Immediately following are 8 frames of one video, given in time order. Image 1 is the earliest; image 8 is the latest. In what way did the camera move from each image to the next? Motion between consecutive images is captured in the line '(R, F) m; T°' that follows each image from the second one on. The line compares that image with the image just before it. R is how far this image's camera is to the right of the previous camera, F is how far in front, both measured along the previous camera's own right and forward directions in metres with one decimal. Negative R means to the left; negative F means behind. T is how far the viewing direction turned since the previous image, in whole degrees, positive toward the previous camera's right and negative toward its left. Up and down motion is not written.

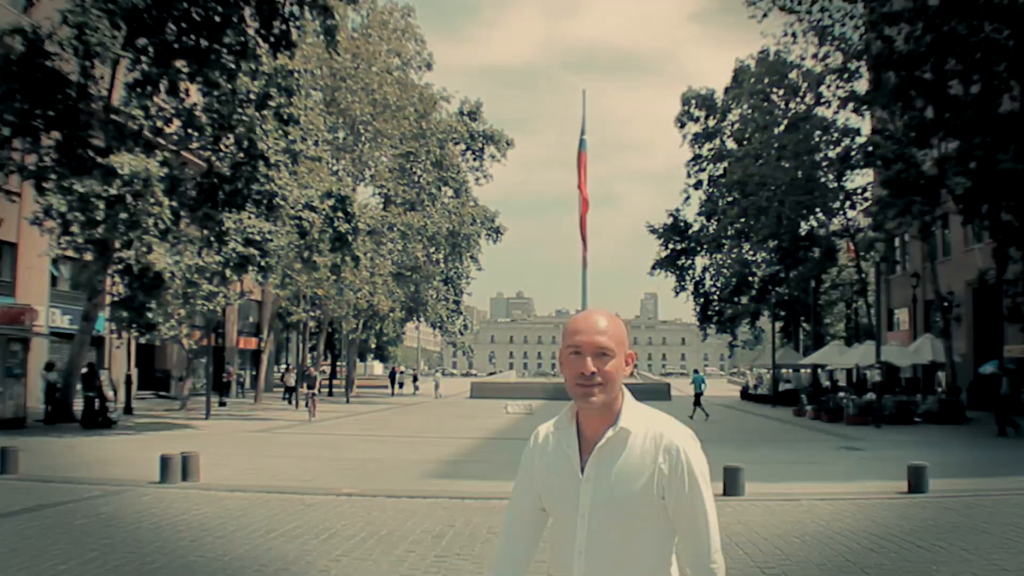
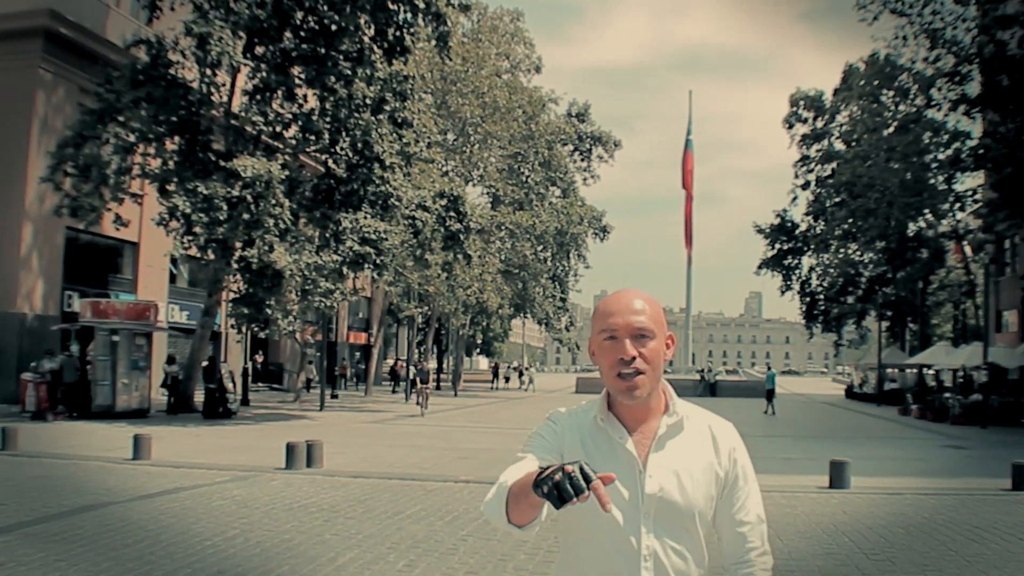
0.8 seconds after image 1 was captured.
(-0.2, -0.5) m; -6°
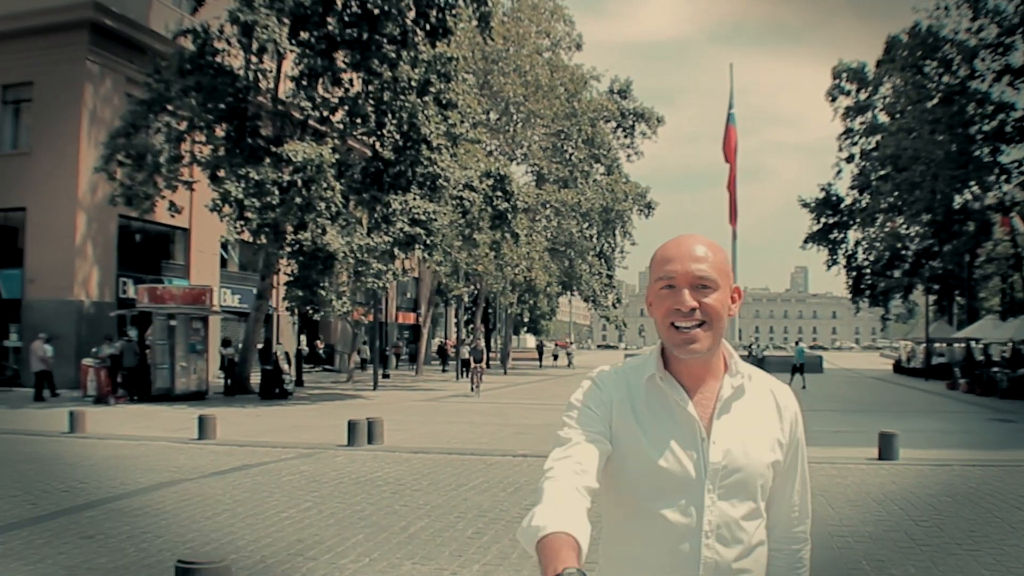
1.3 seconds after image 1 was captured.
(-0.2, -0.2) m; -2°
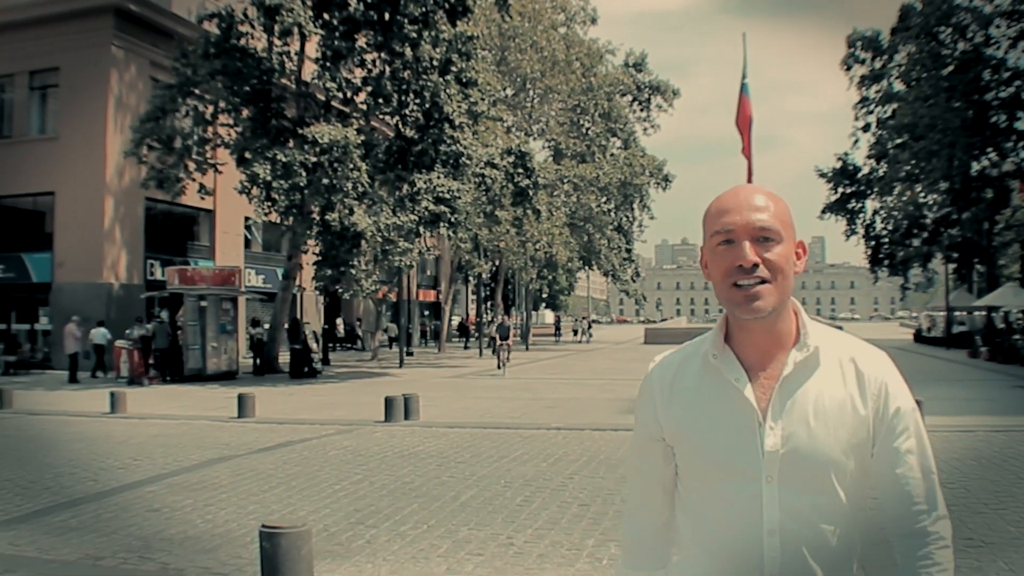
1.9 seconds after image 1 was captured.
(-0.2, -0.3) m; -1°
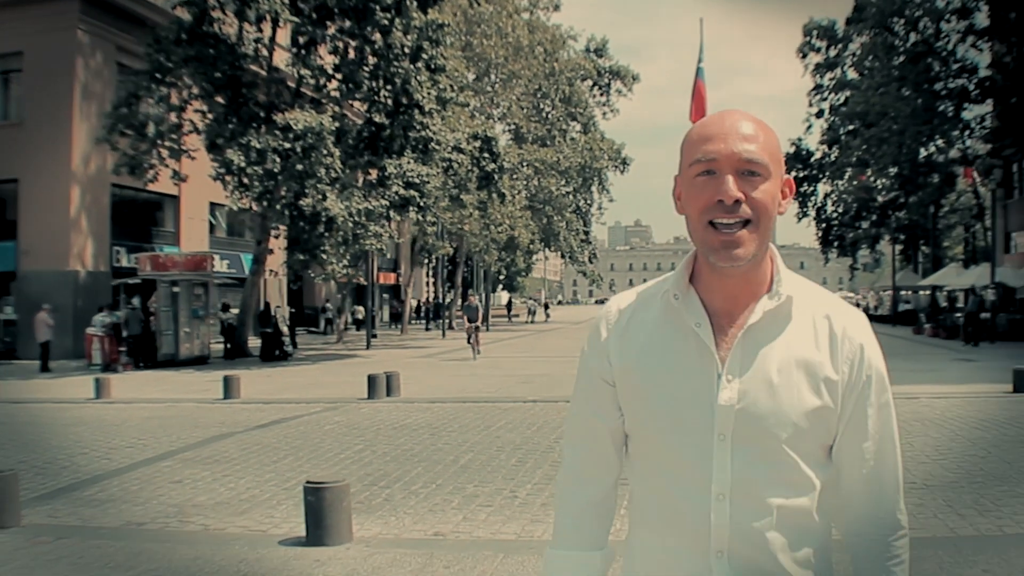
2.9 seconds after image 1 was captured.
(-0.4, -0.8) m; +3°
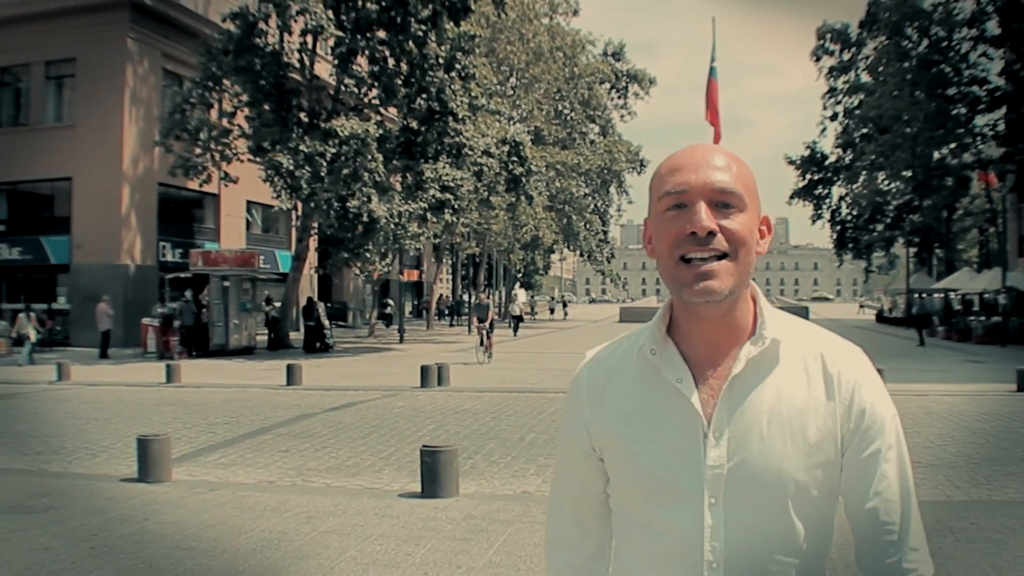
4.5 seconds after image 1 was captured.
(-0.5, -1.3) m; -1°
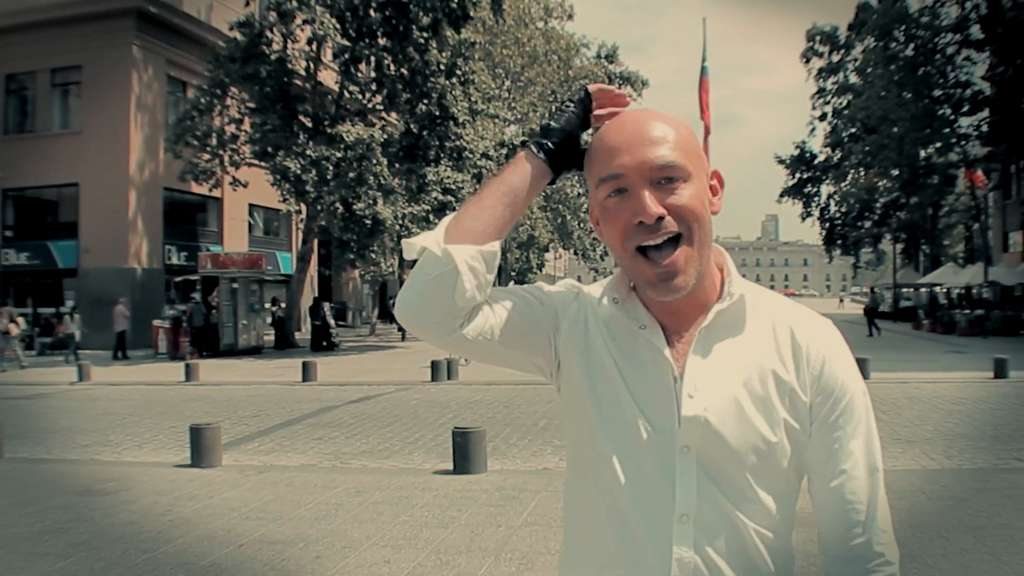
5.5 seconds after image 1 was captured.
(-0.3, -0.8) m; +1°
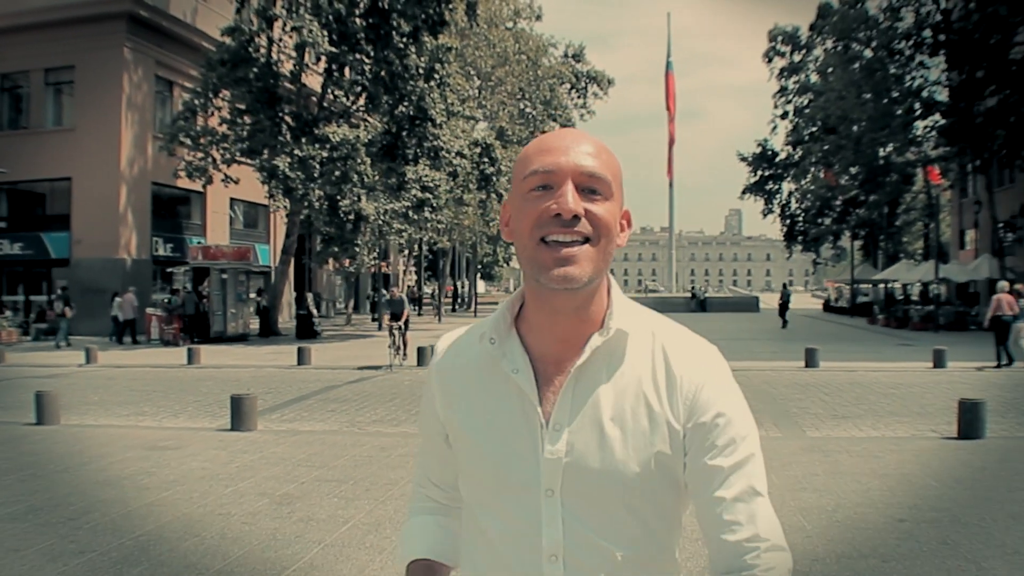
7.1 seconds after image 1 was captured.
(-0.3, -1.6) m; +2°
